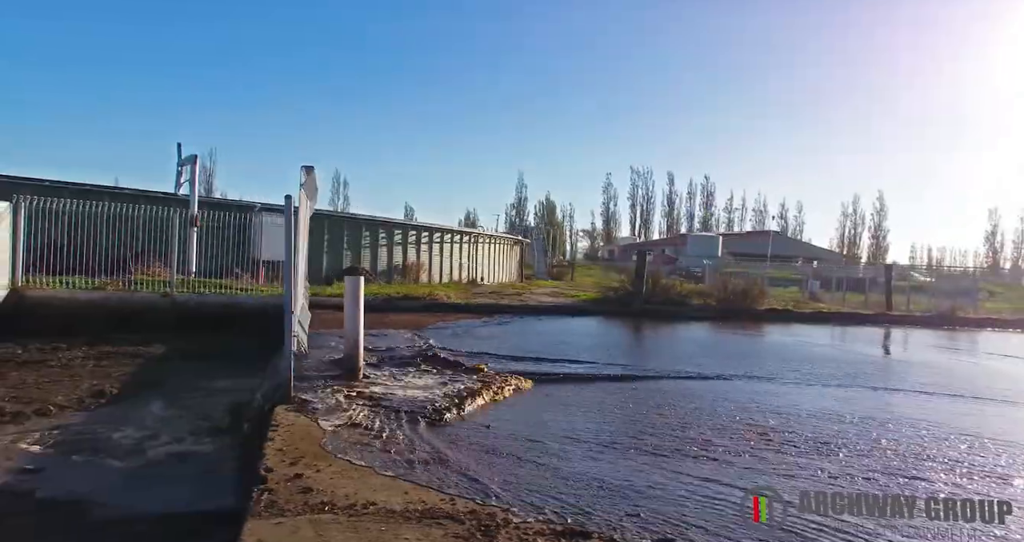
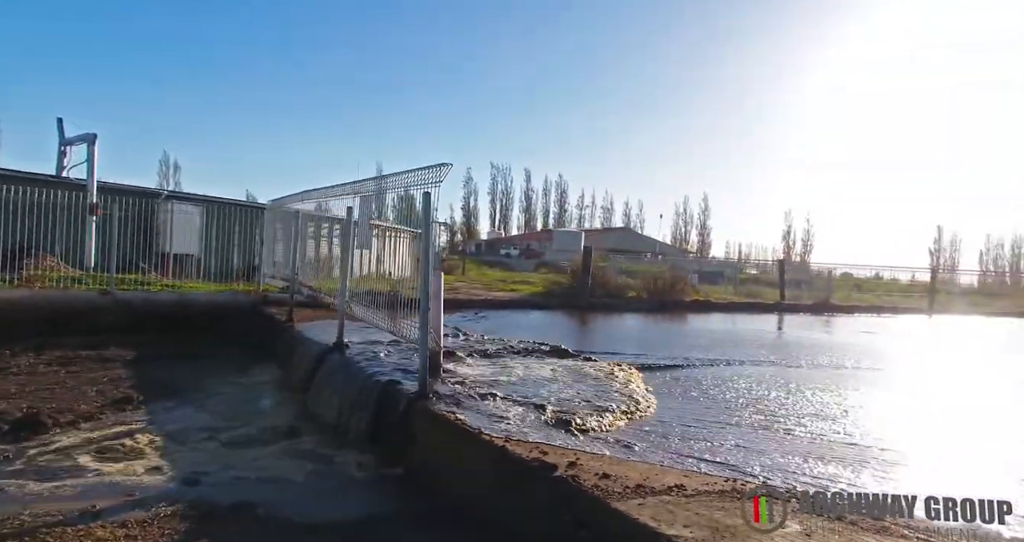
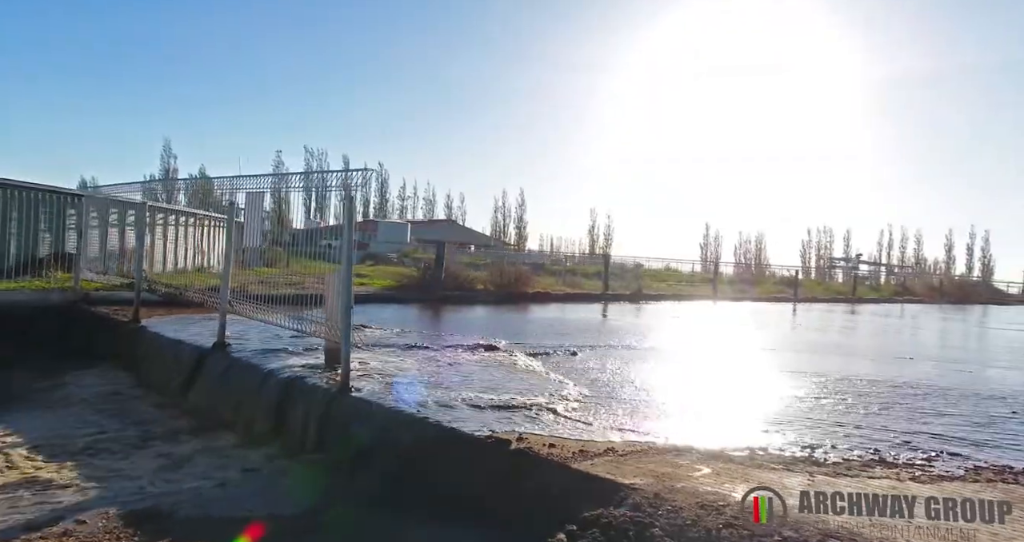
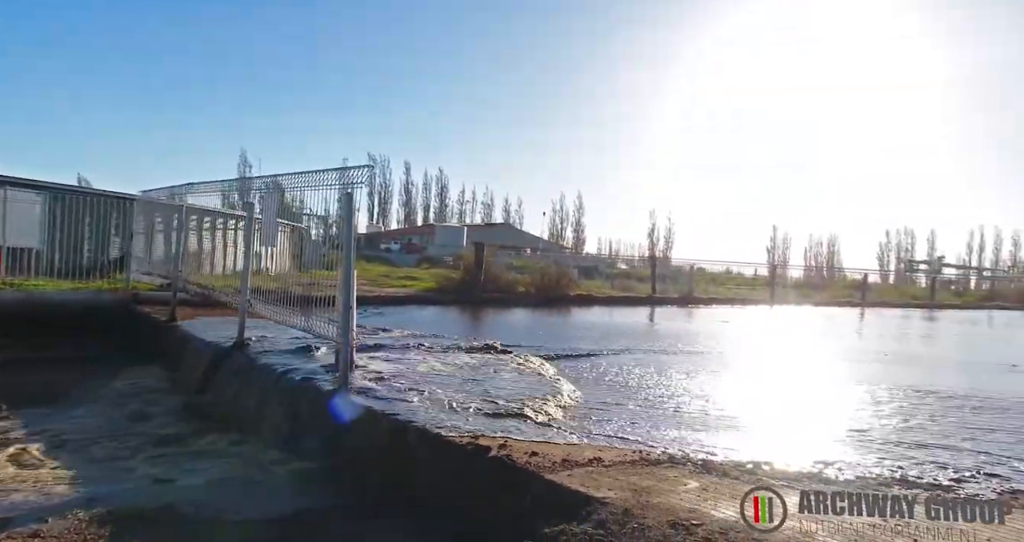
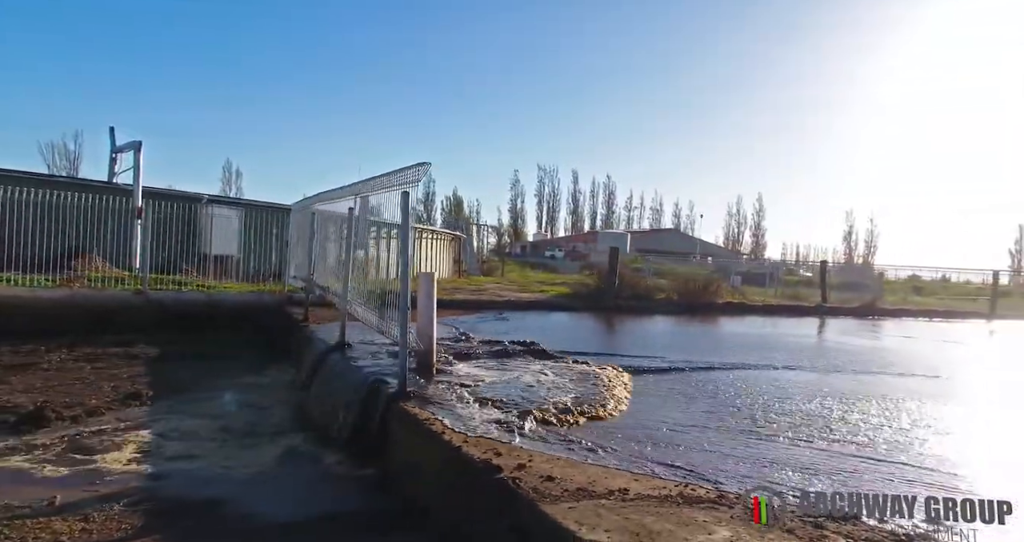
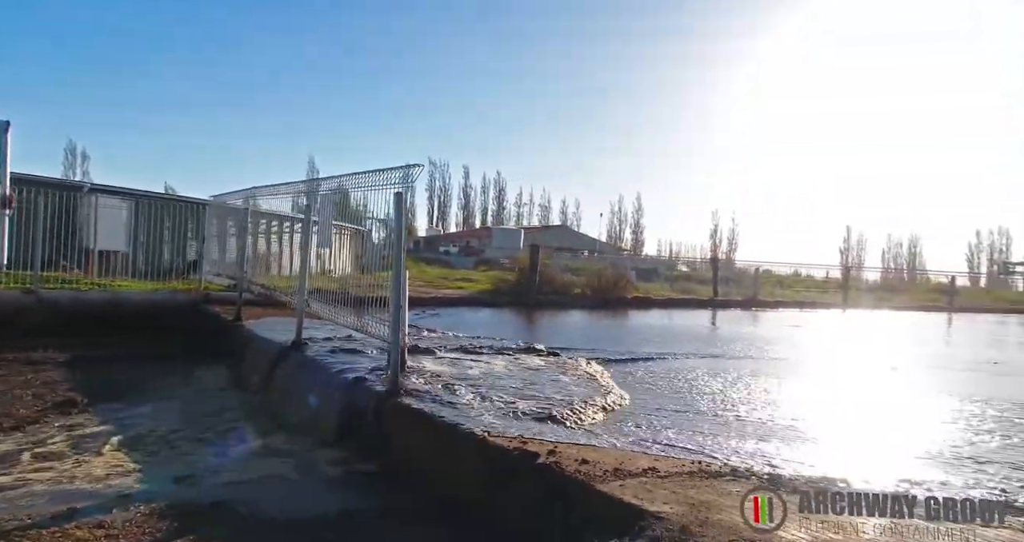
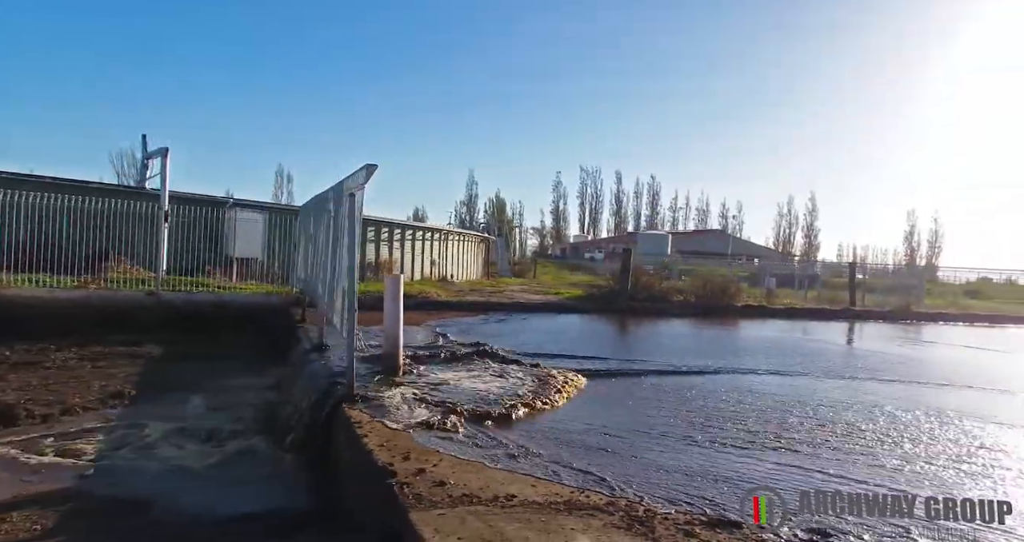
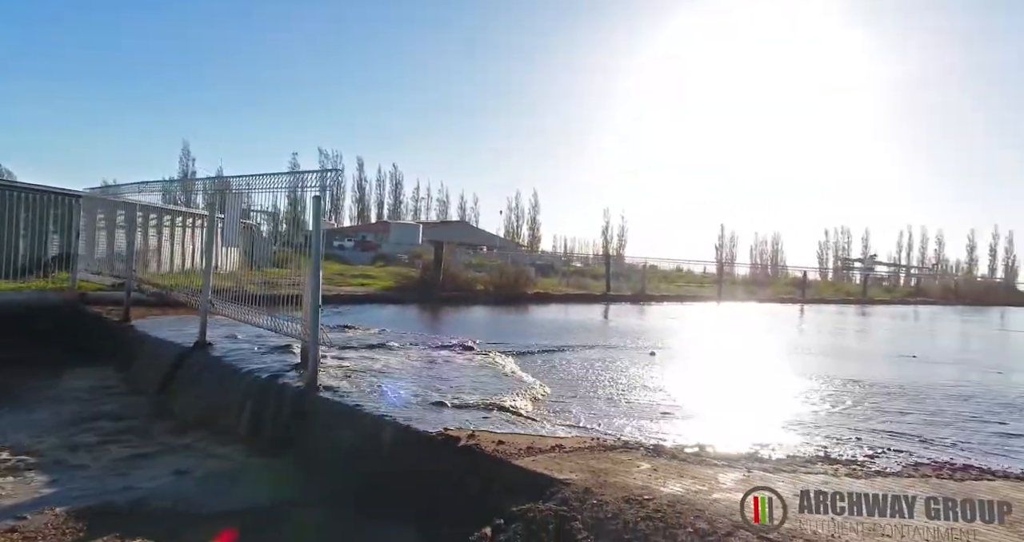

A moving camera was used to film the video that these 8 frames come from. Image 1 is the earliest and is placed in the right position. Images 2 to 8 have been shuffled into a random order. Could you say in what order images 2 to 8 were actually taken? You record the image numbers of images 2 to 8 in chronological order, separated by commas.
7, 5, 2, 6, 4, 8, 3
